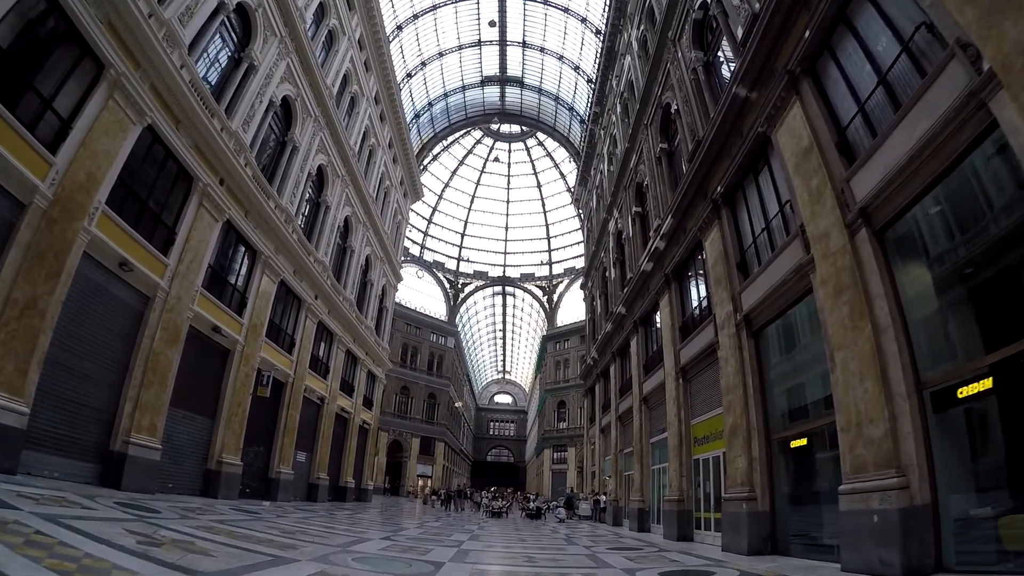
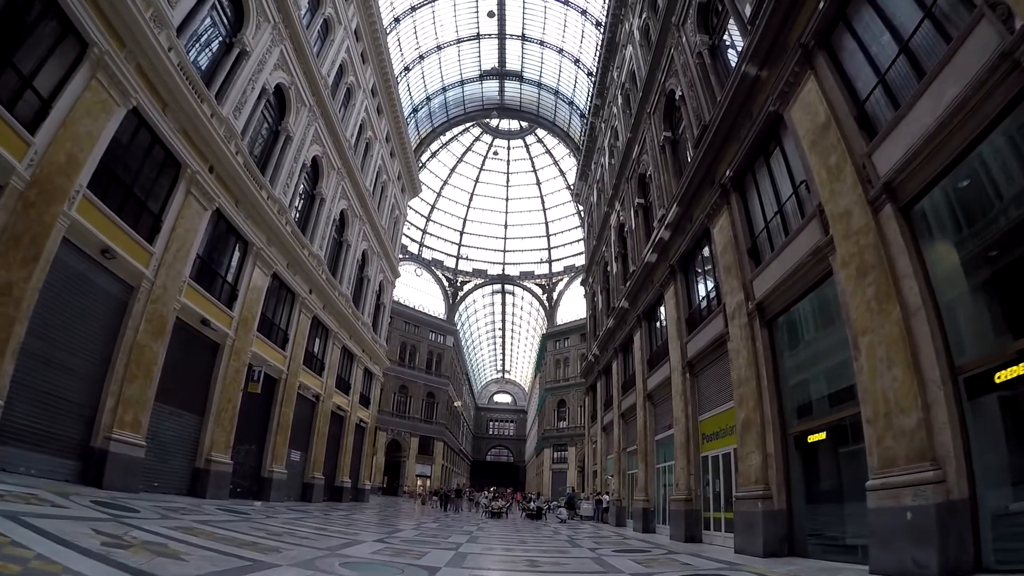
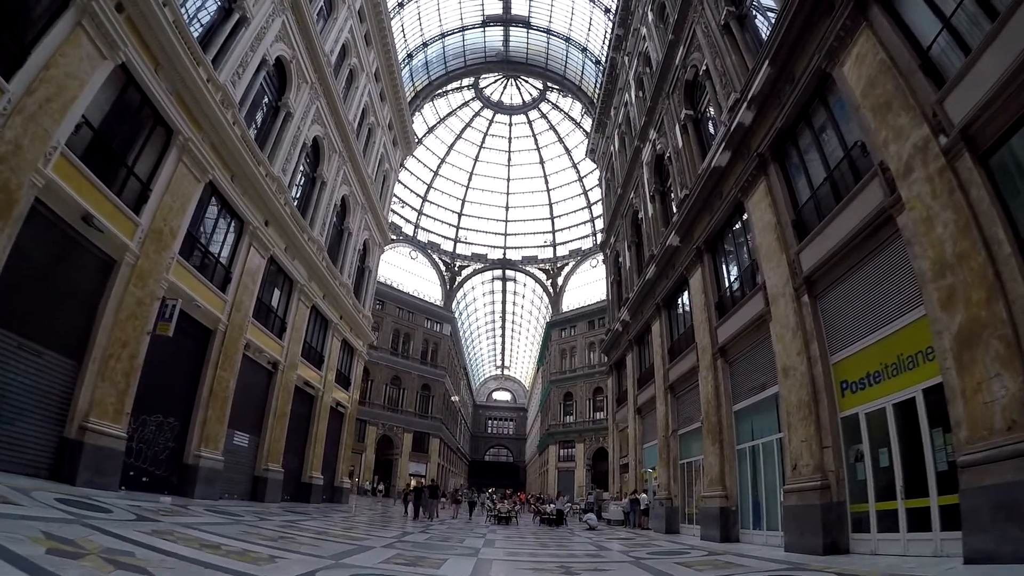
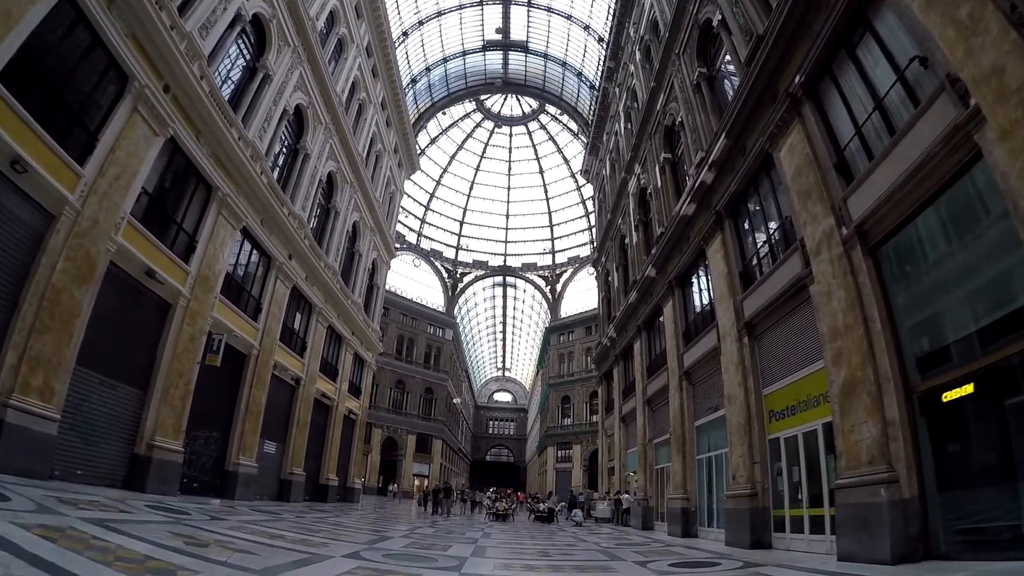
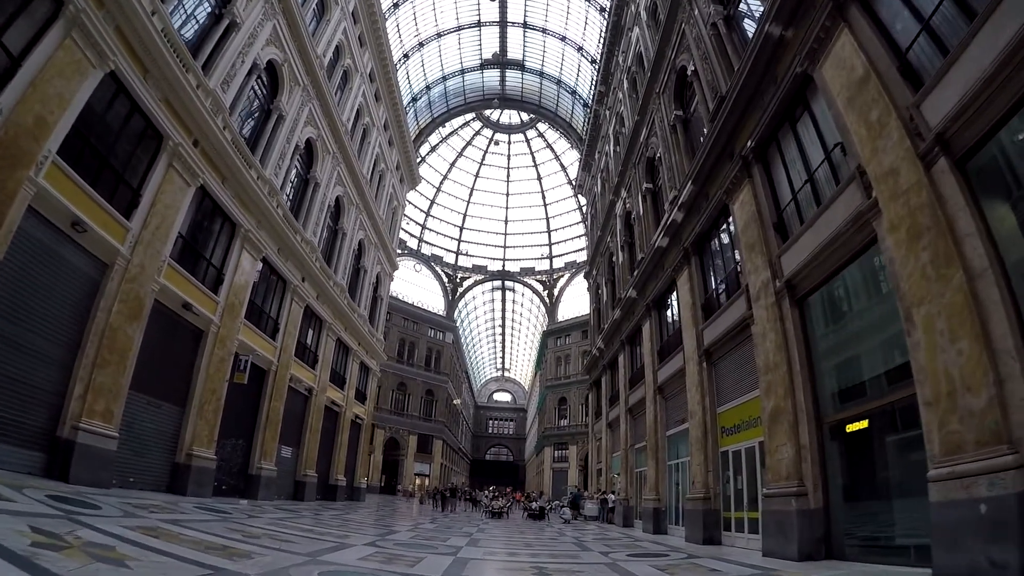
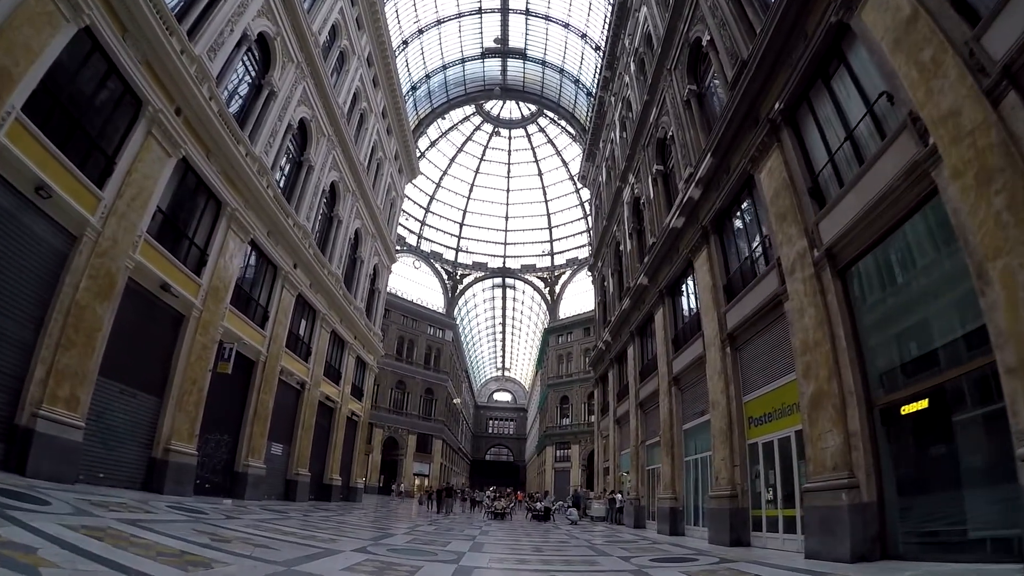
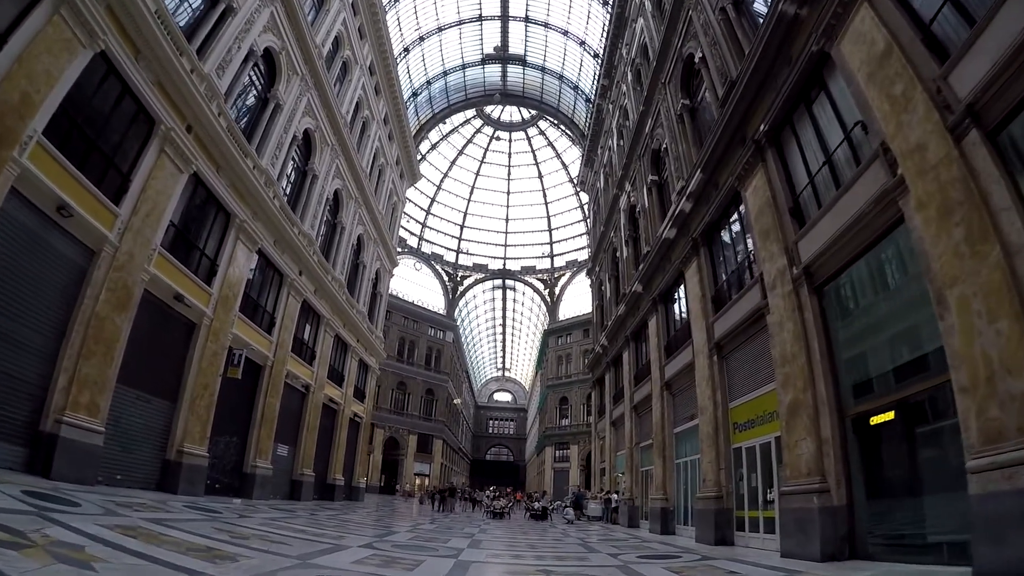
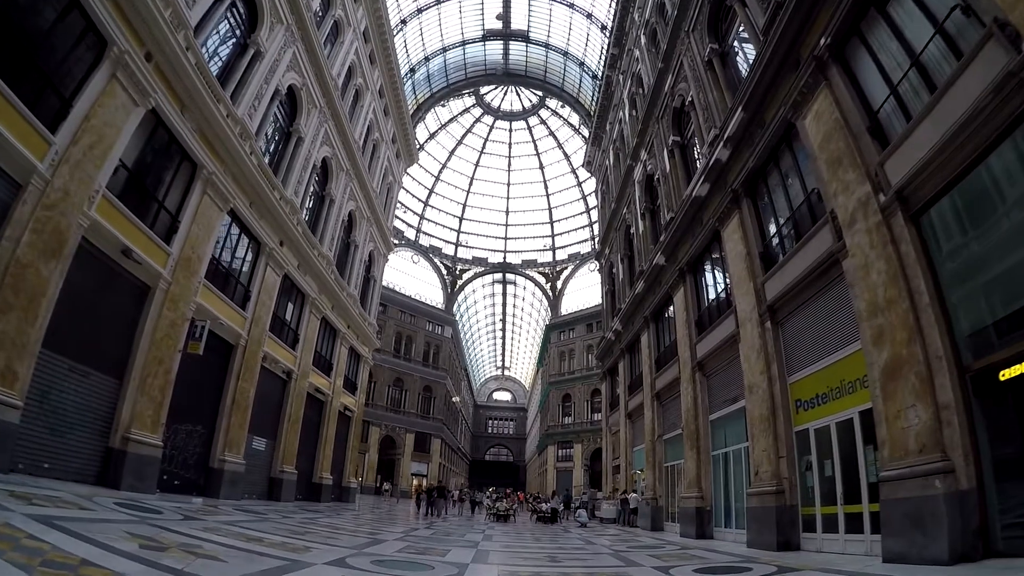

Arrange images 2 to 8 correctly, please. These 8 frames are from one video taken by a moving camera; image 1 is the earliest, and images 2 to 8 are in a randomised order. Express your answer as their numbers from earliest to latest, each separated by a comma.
2, 5, 7, 6, 4, 8, 3
